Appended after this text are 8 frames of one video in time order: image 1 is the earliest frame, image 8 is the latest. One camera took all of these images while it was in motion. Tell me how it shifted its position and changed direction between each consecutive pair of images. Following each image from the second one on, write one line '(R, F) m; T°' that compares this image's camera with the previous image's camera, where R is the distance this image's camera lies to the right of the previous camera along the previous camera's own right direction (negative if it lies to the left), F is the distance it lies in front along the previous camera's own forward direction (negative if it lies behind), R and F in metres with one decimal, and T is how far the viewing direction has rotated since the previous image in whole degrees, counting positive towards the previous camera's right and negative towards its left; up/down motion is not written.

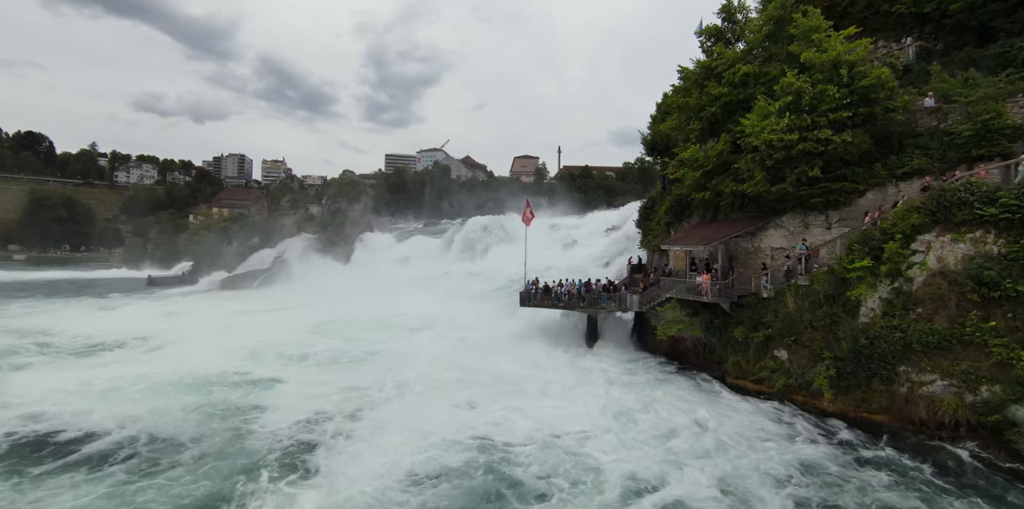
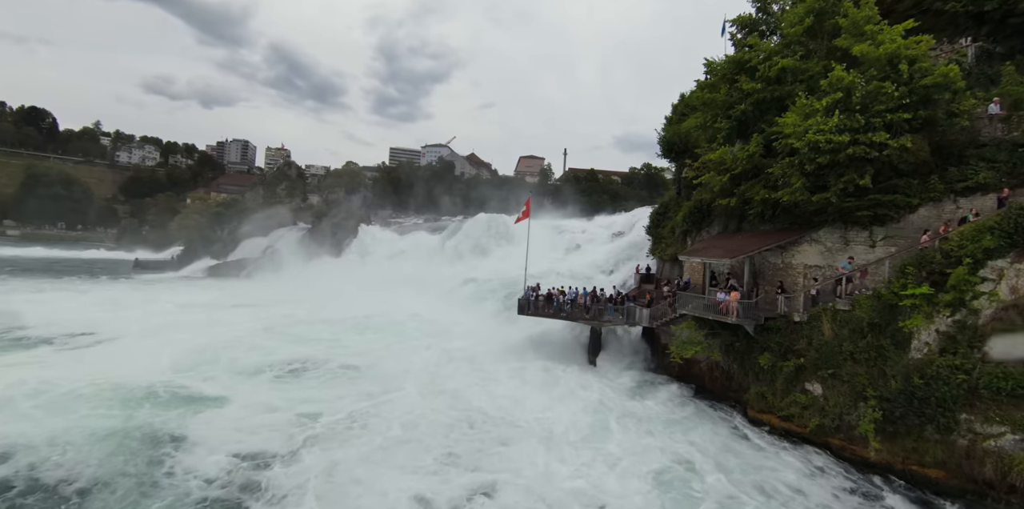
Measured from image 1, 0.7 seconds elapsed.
(0.0, +1.7) m; 0°
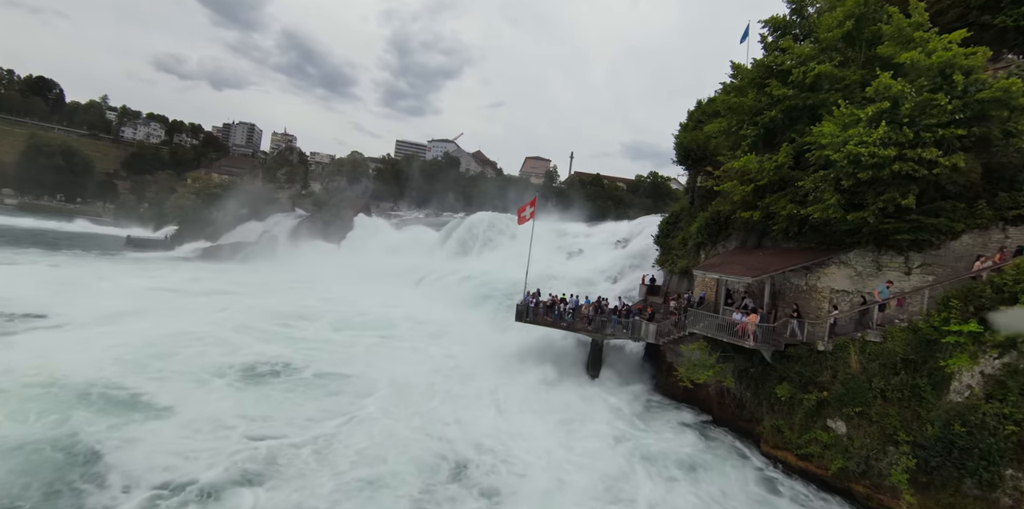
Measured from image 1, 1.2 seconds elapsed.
(0.0, +1.1) m; 0°
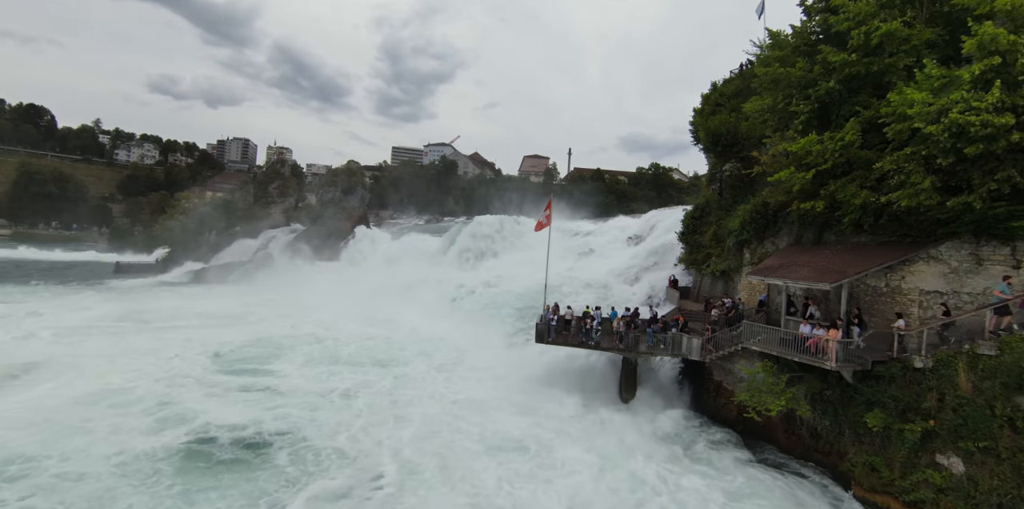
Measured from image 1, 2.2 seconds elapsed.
(-0.4, +2.0) m; 0°
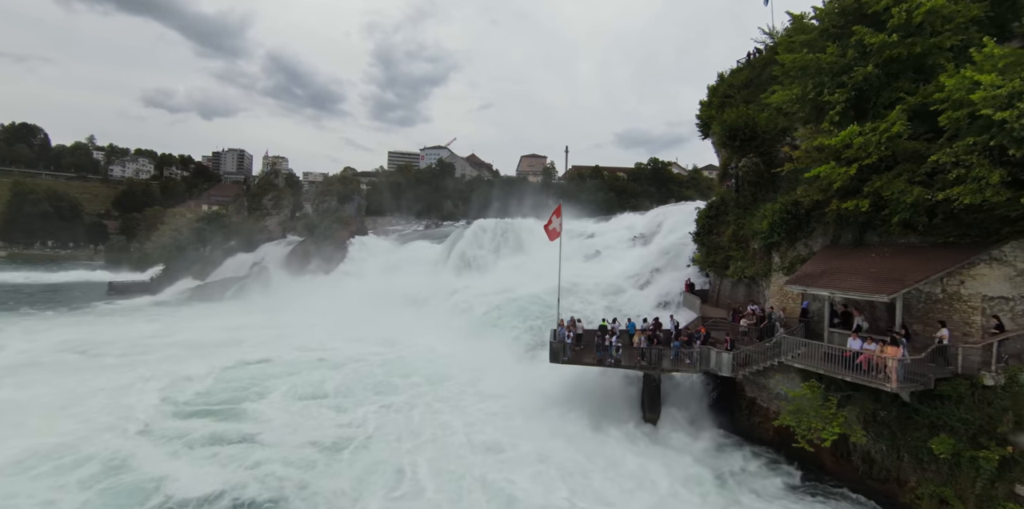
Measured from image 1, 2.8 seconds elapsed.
(-0.2, +1.1) m; 0°
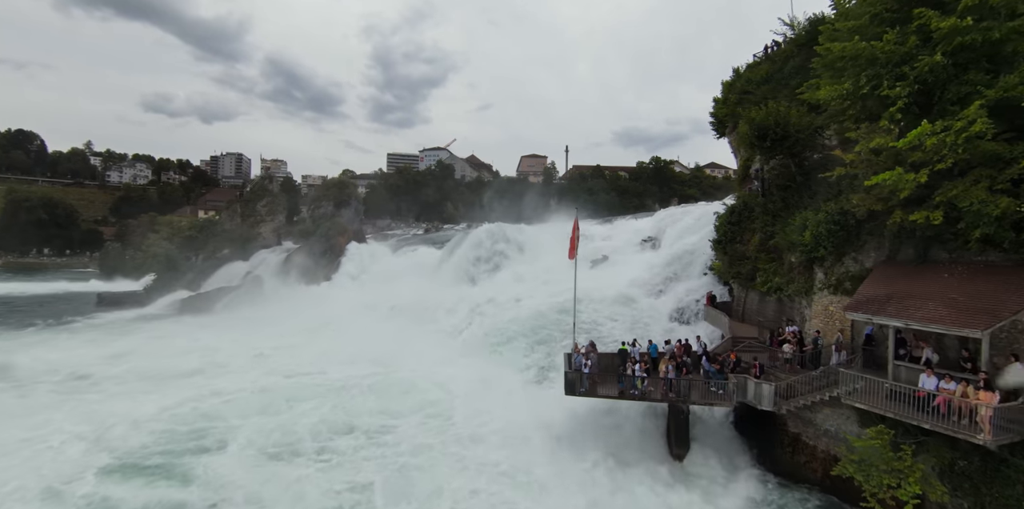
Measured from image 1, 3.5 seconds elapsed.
(-0.2, +1.4) m; 0°
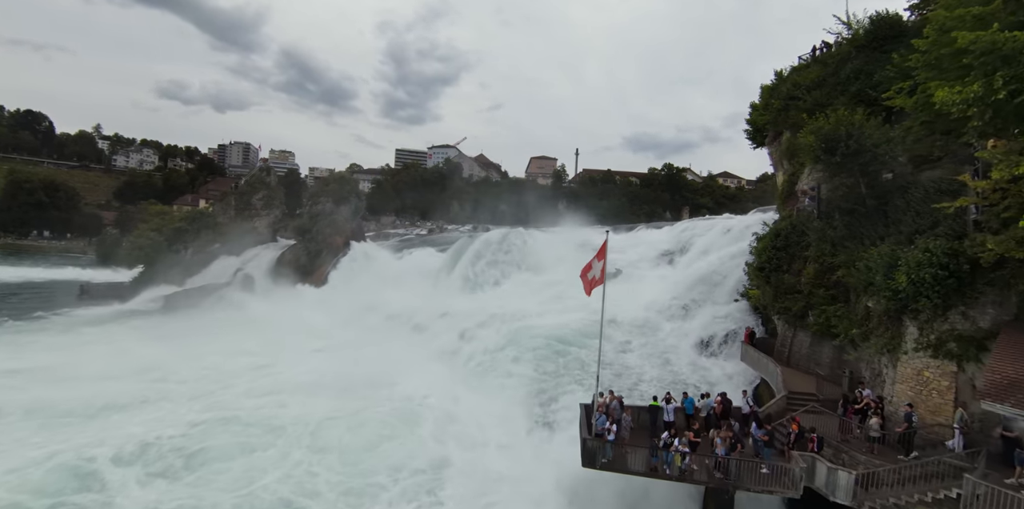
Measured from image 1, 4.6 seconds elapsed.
(-0.1, +2.3) m; -1°
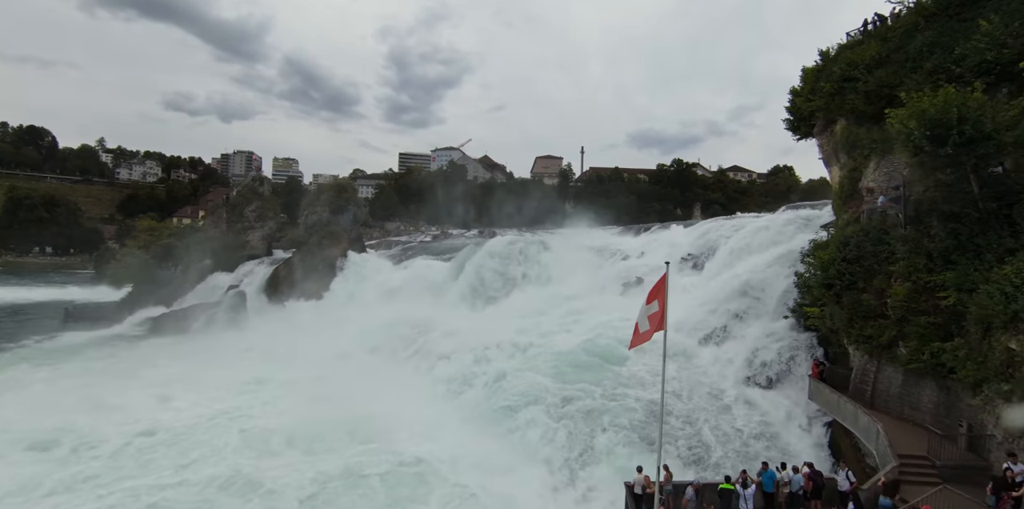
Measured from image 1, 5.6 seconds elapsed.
(-0.1, +2.5) m; -1°
